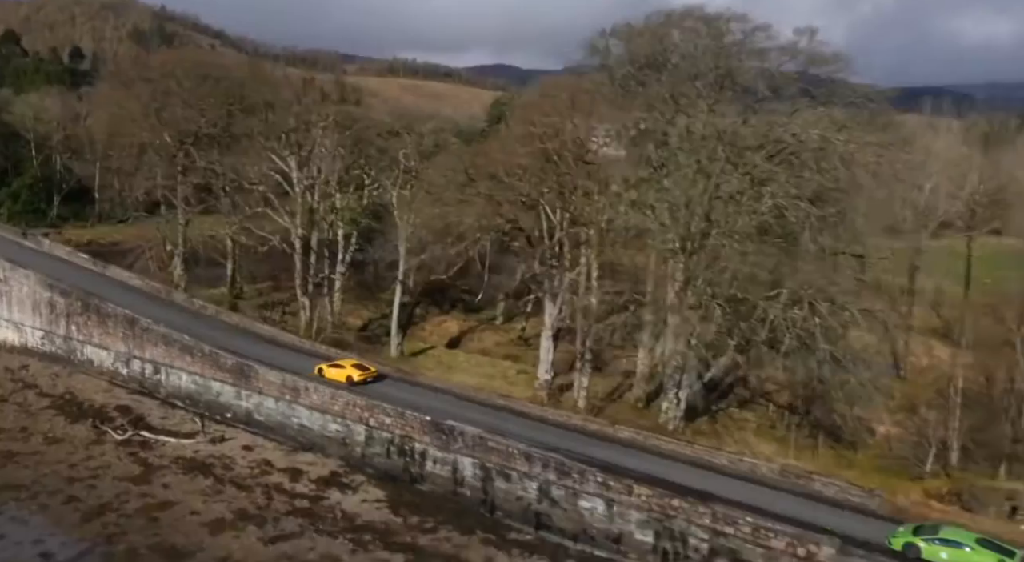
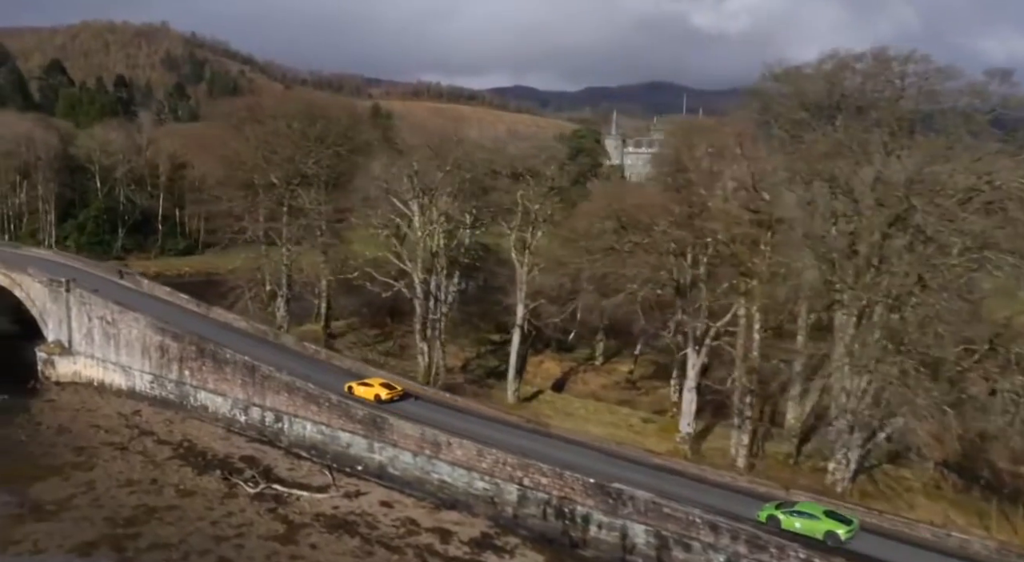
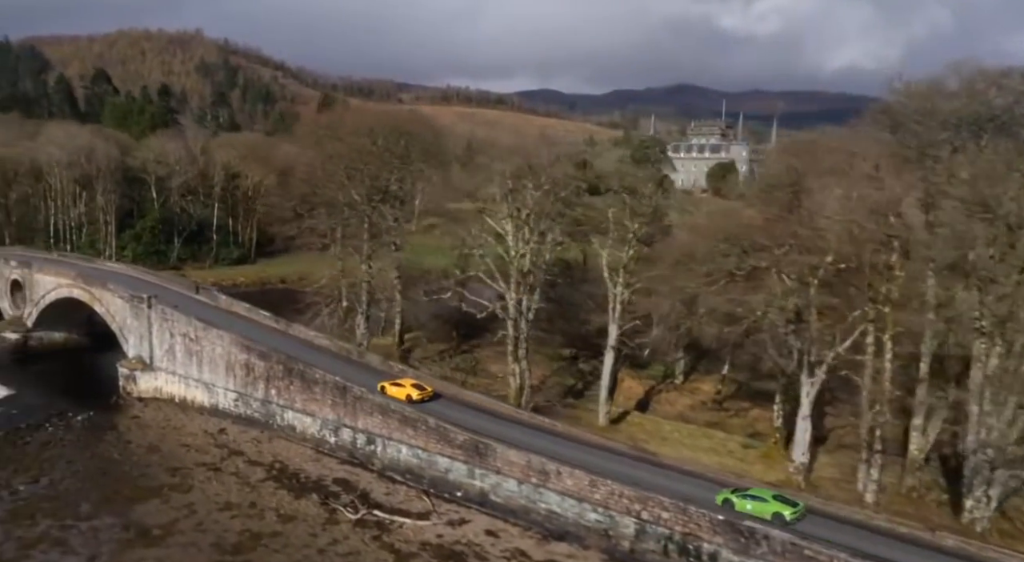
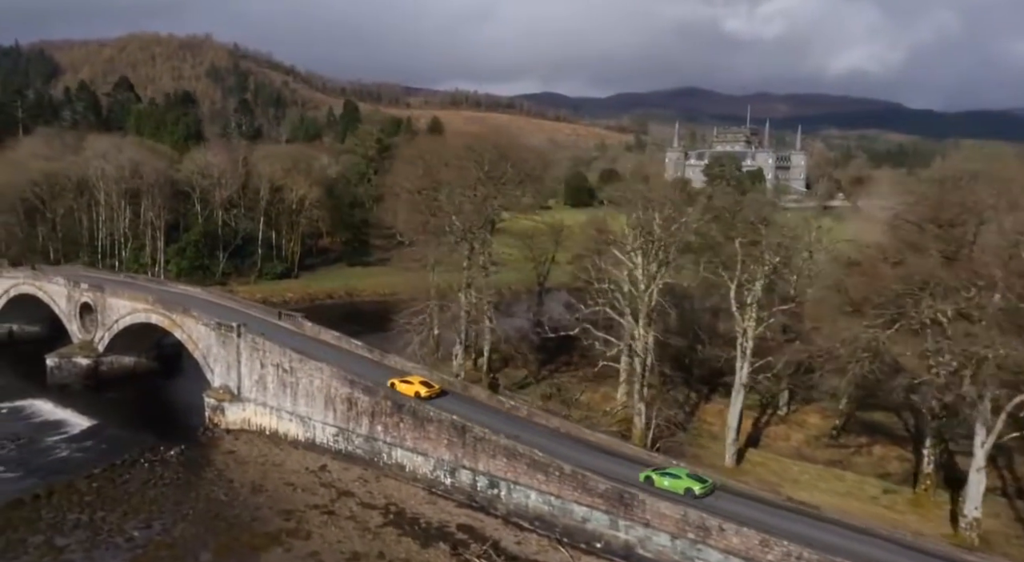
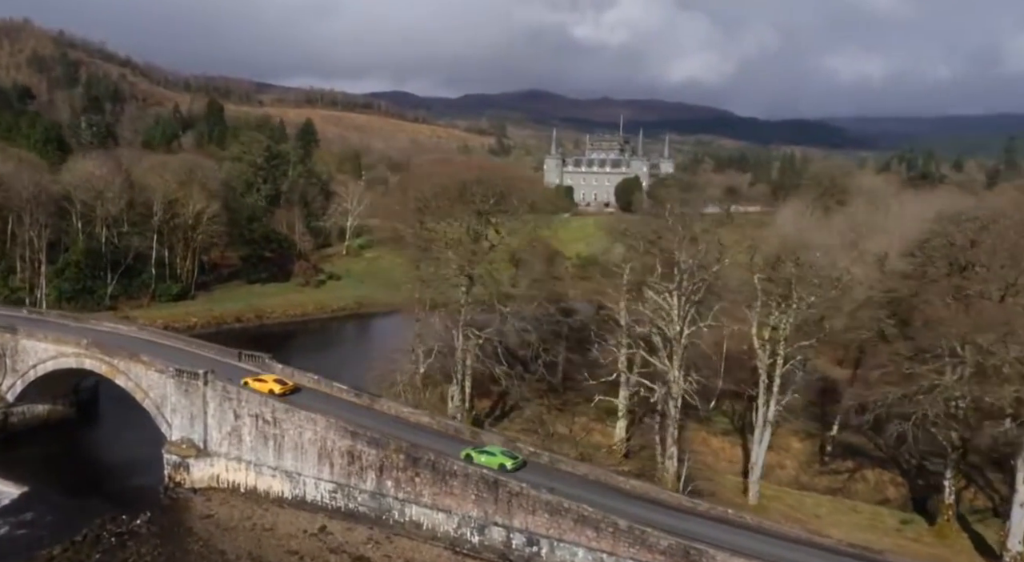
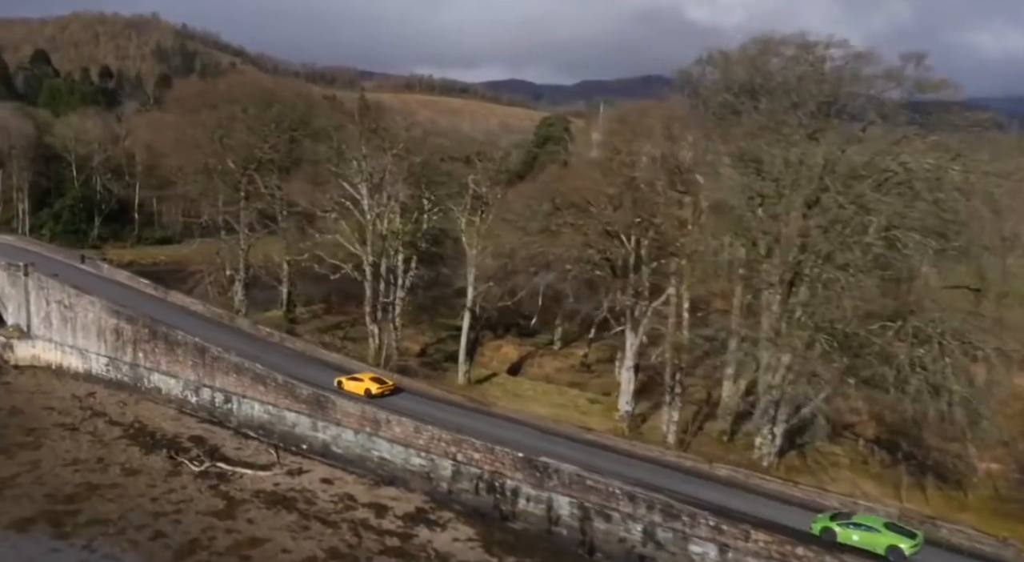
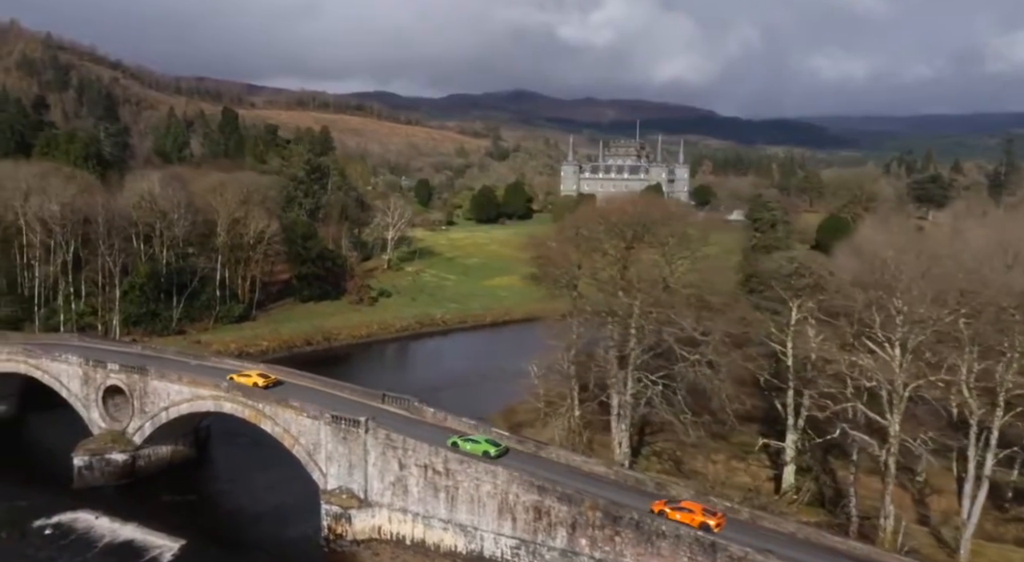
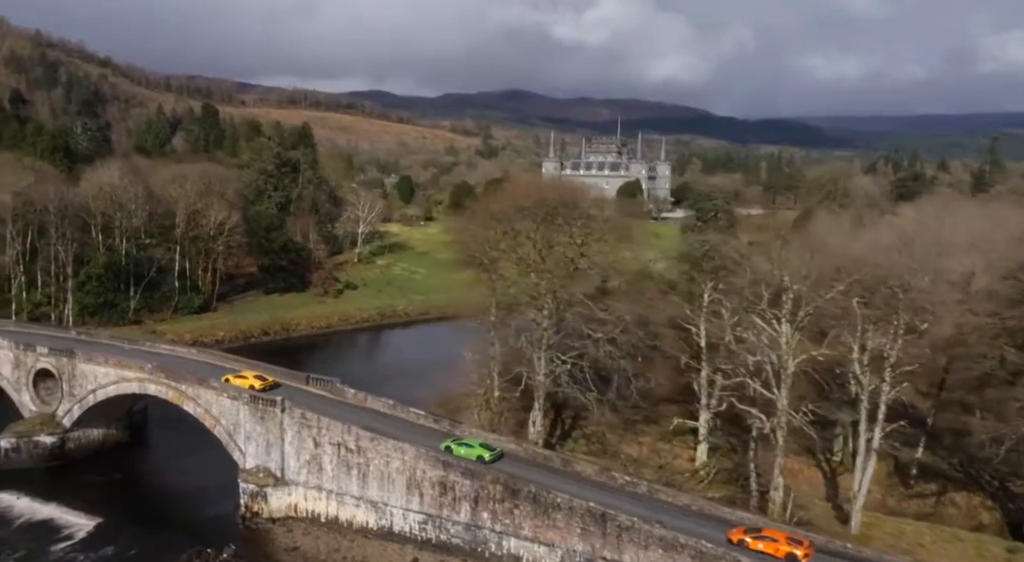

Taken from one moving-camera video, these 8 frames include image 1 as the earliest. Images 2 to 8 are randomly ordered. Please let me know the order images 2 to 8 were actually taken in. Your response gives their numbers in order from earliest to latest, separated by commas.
6, 2, 3, 4, 5, 8, 7
